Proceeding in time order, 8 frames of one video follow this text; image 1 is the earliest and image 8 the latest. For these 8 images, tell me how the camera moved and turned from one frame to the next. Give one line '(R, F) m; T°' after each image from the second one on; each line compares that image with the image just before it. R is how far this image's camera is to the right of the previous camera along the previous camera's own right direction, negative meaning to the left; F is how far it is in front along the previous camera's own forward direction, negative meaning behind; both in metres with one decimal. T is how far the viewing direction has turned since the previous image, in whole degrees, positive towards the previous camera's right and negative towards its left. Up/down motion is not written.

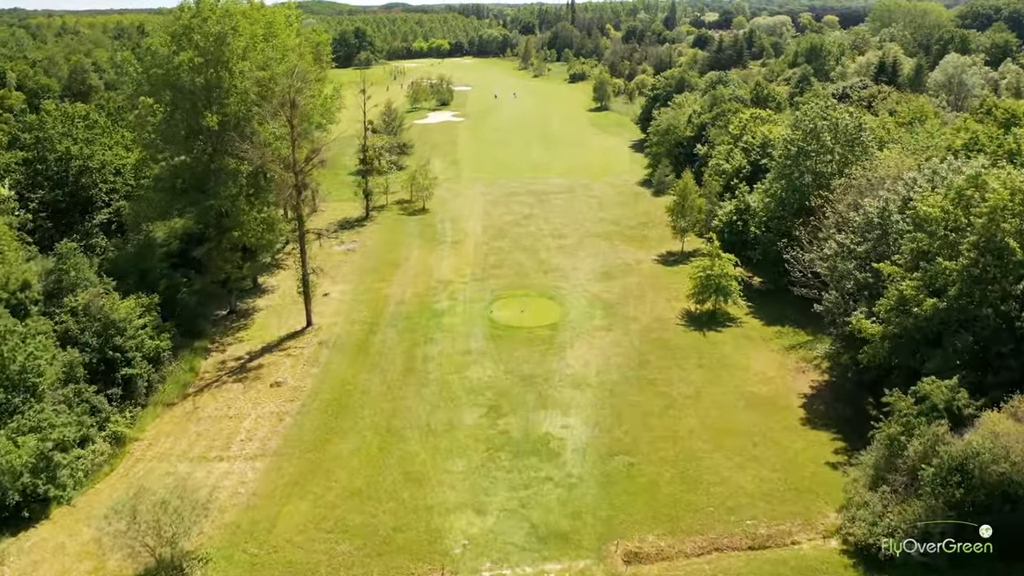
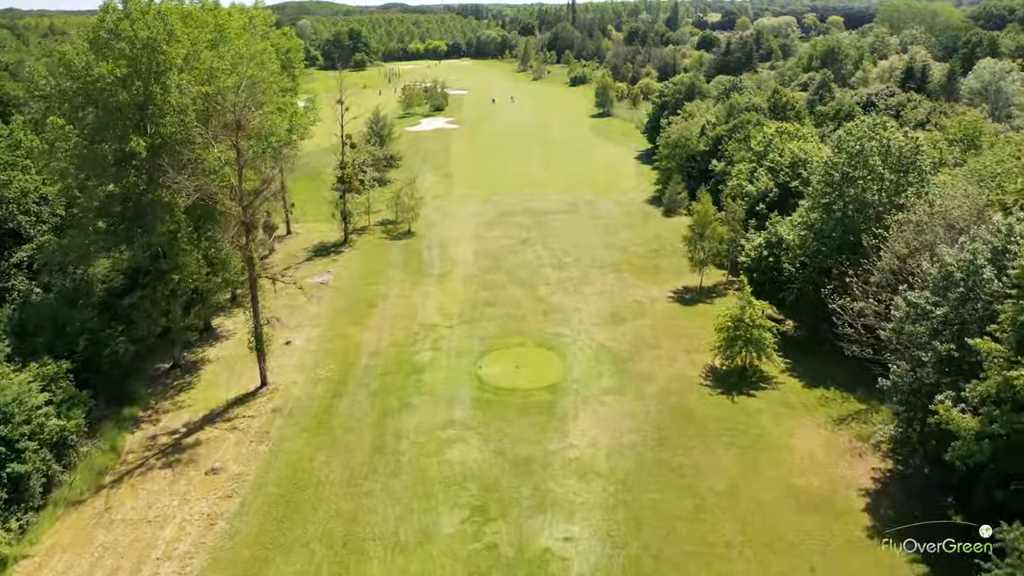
(+0.3, +5.7) m; 0°
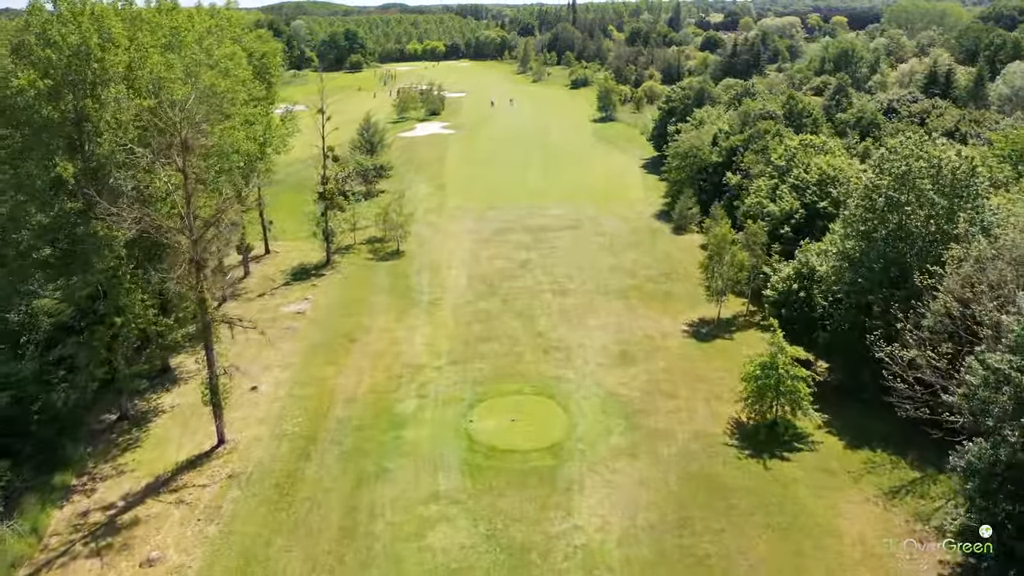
(+0.2, +4.1) m; 0°
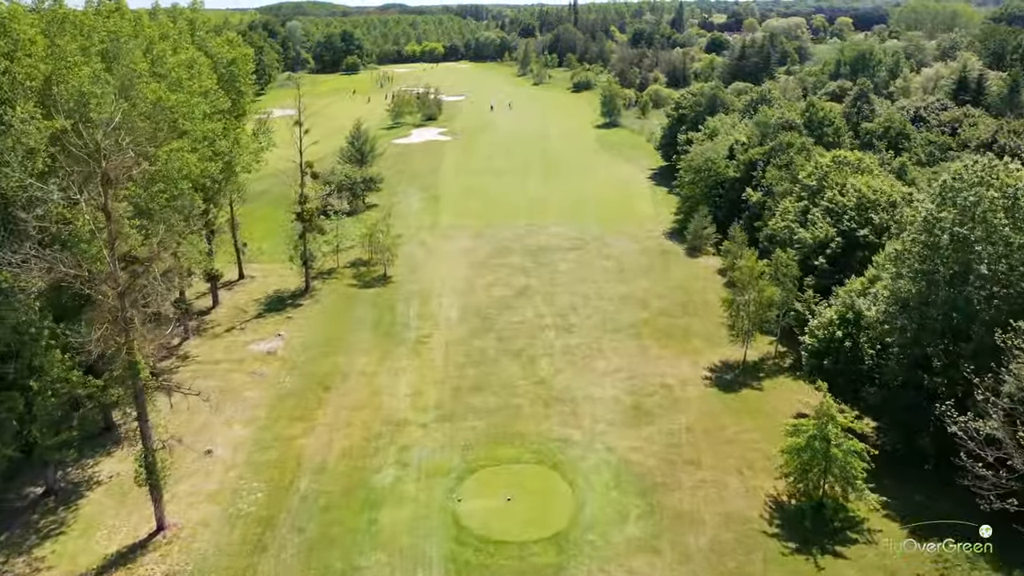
(+0.1, +4.3) m; 0°
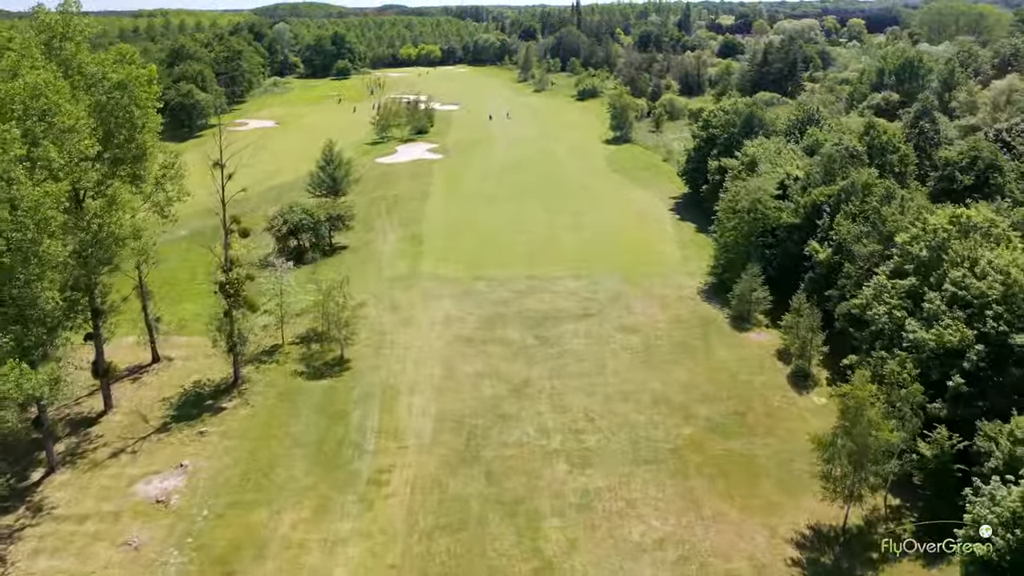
(+0.2, +10.1) m; 0°
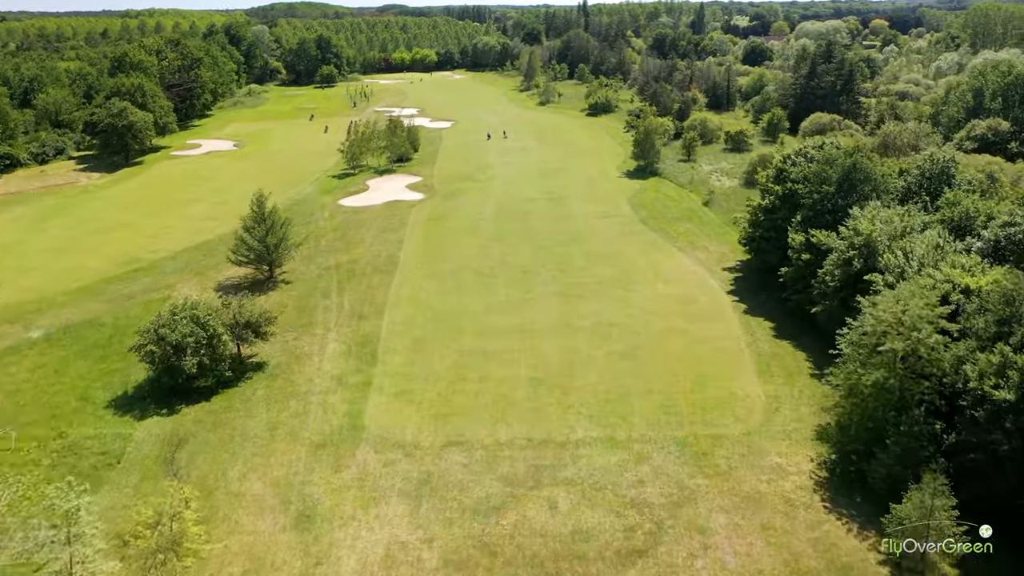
(+0.3, +15.9) m; 0°
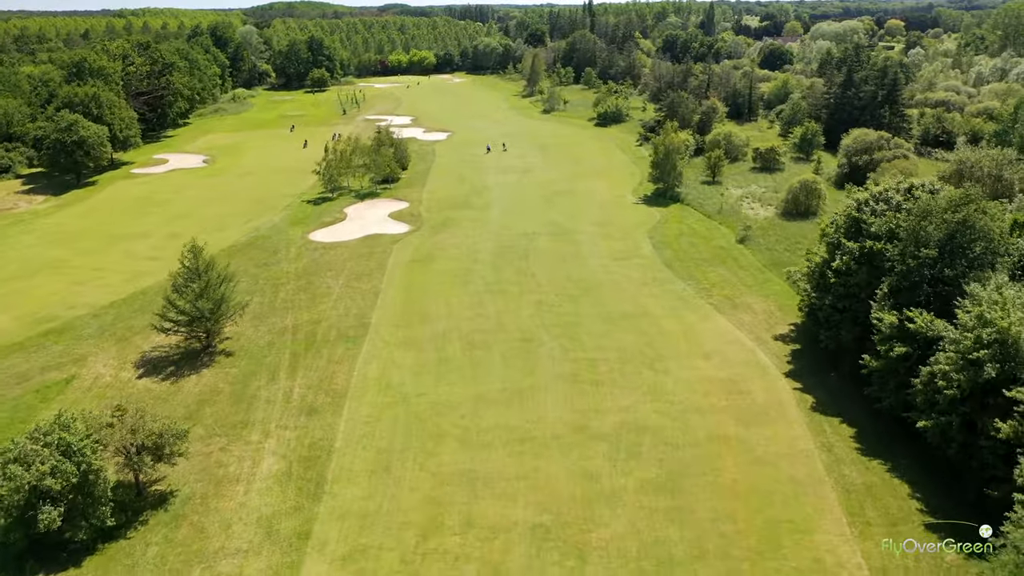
(+0.2, +8.9) m; 0°
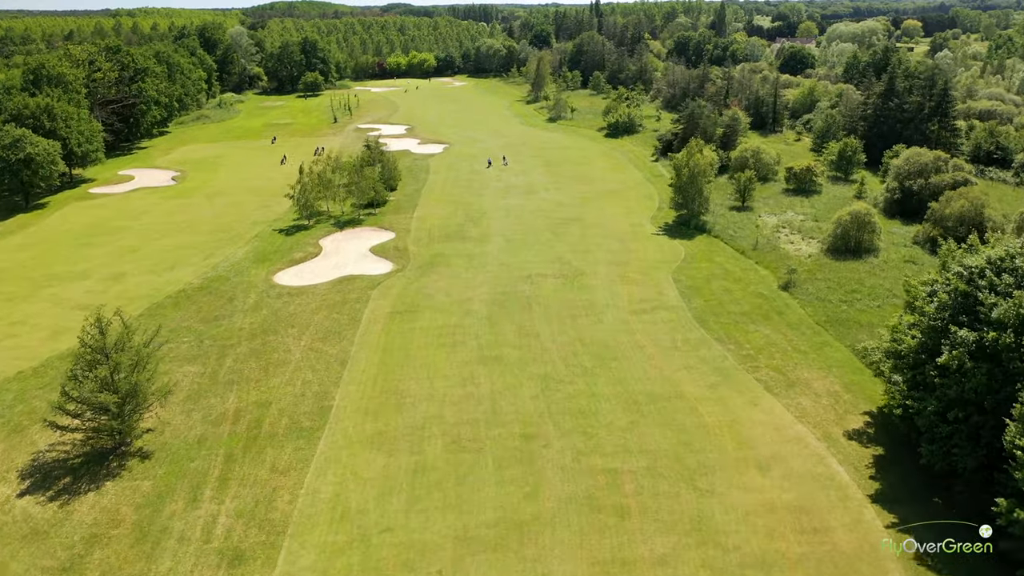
(+0.2, +7.8) m; 0°
